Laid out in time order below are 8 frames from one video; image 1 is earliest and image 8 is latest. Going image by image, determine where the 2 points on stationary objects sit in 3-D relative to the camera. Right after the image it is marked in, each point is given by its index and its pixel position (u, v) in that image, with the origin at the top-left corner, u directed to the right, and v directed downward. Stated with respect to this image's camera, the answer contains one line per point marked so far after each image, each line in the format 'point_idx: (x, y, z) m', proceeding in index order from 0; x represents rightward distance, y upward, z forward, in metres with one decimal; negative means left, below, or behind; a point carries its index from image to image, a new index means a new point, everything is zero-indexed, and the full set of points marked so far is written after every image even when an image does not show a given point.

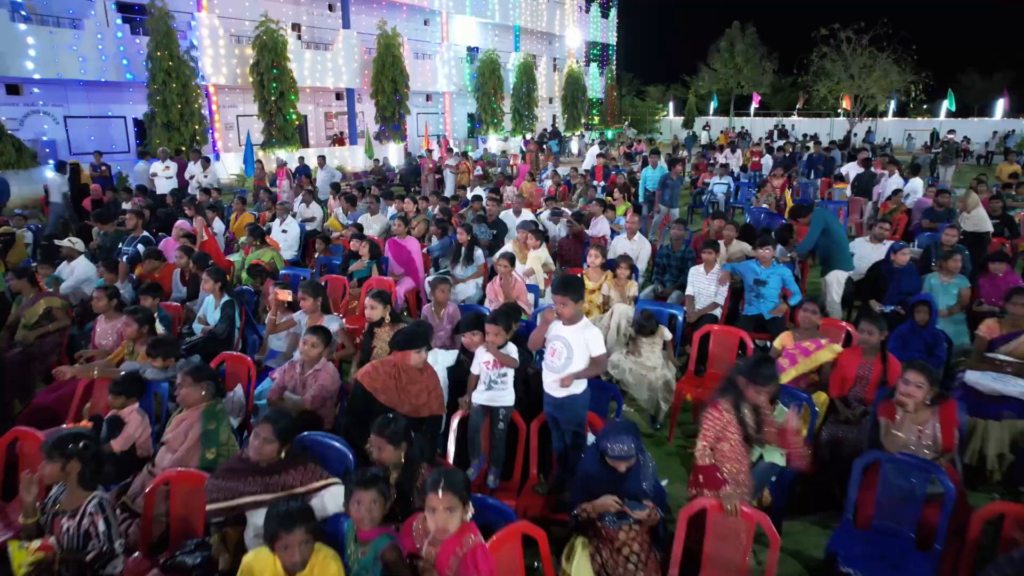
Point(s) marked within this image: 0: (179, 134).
0: (-8.6, +3.9, +17.3) m
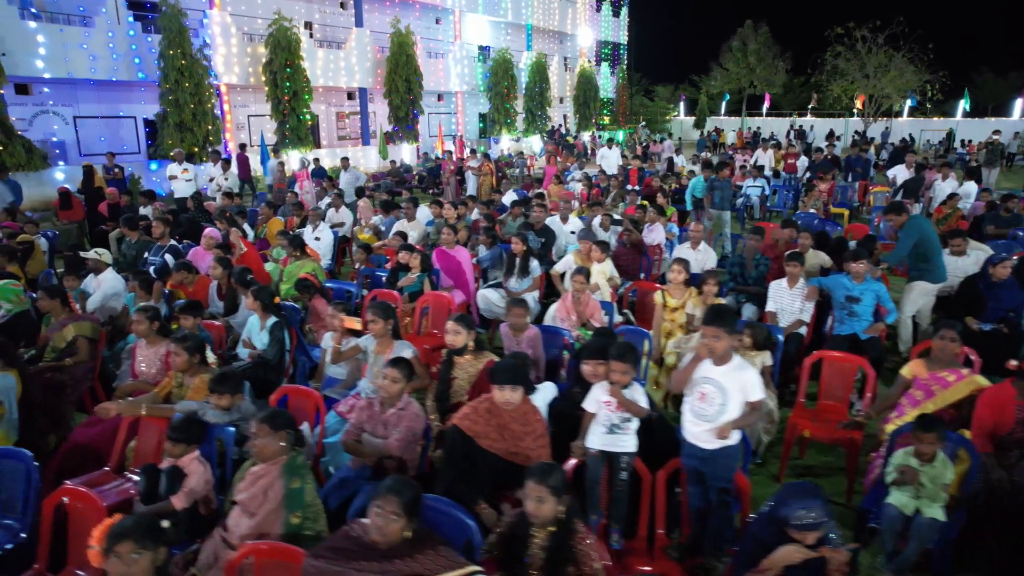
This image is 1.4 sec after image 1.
0: (-8.0, +3.8, +16.8) m
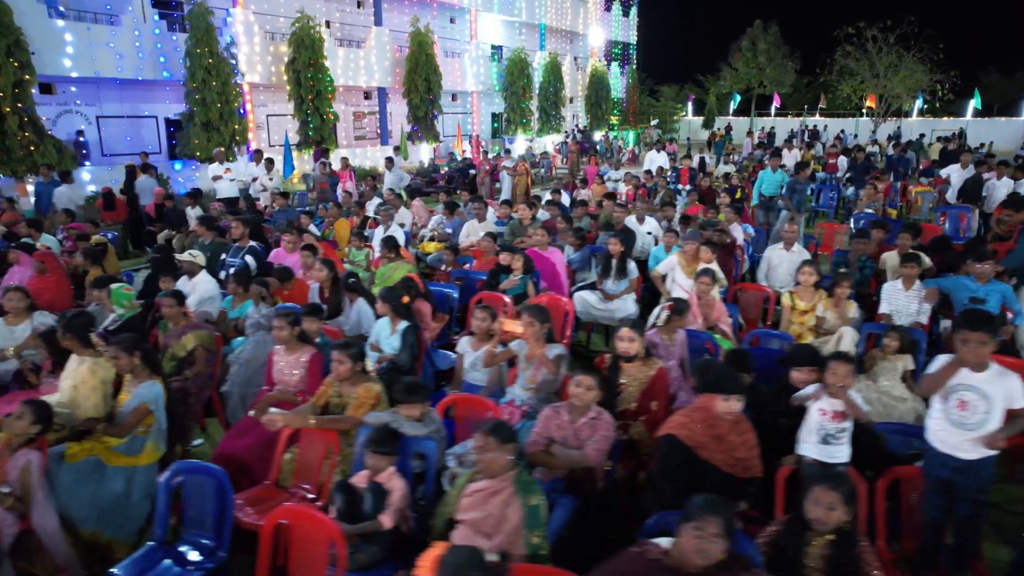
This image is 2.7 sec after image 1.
0: (-7.2, +3.7, +16.6) m
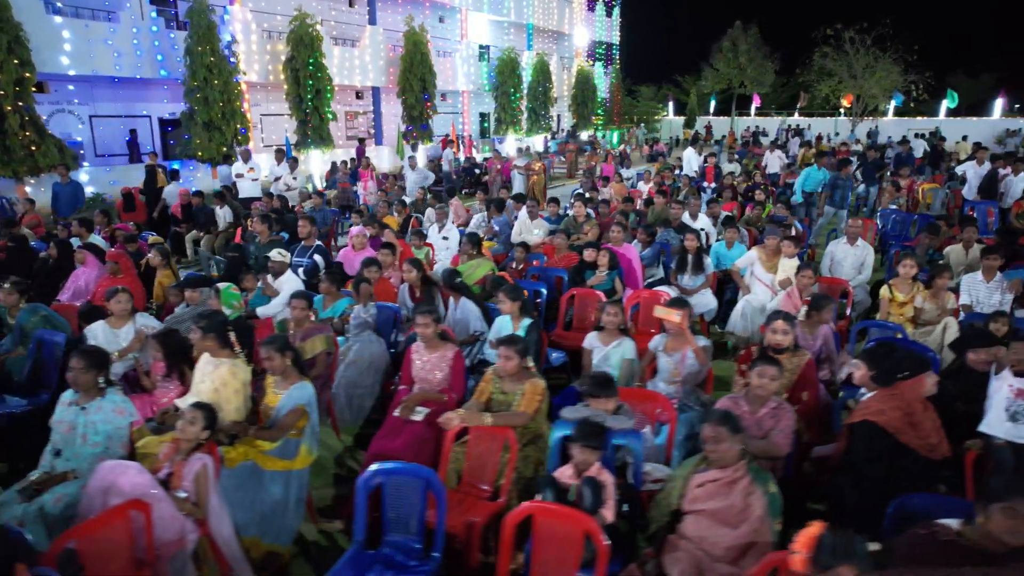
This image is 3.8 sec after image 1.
0: (-6.9, +3.7, +16.3) m
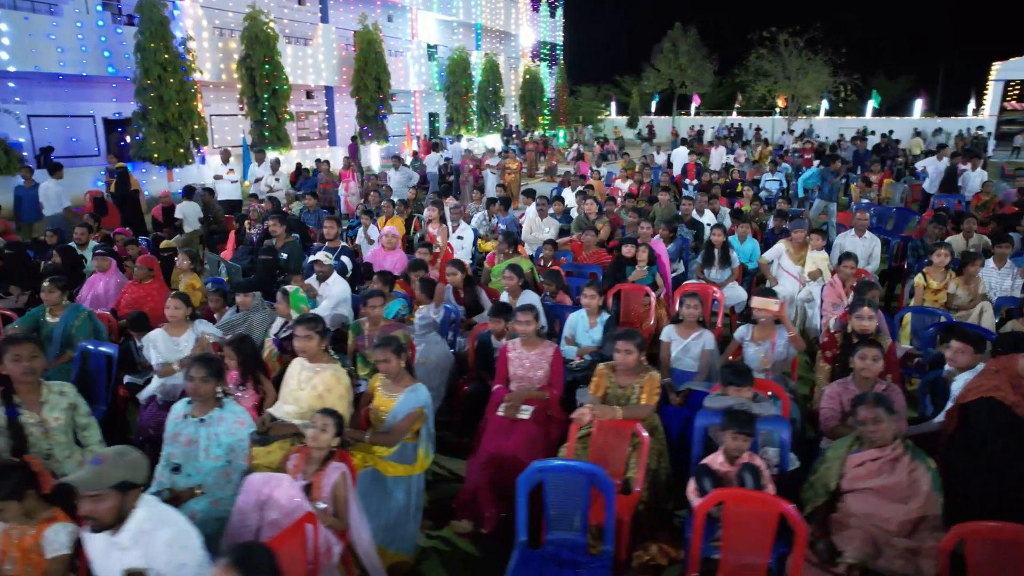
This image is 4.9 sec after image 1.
0: (-7.6, +3.5, +15.6) m
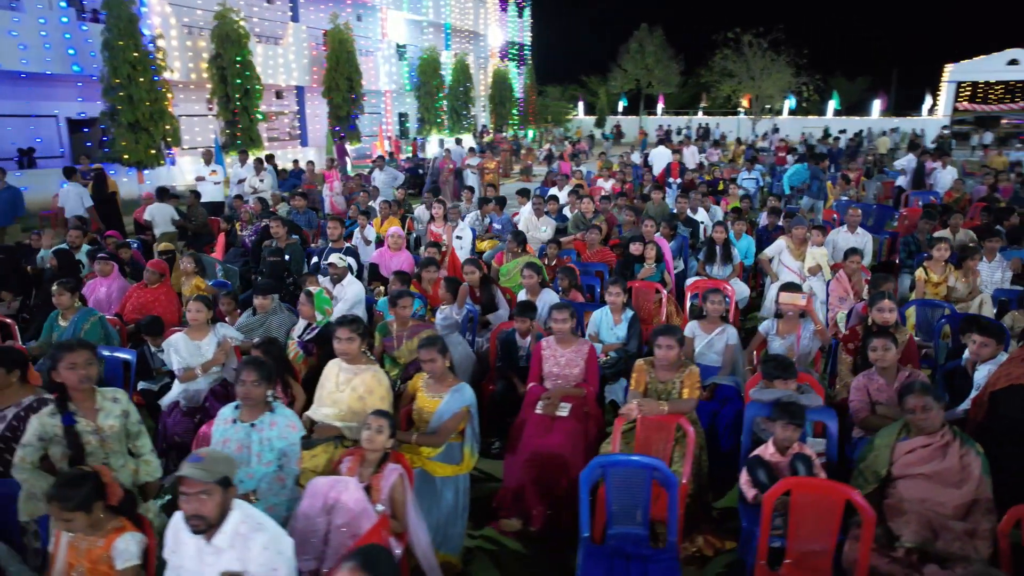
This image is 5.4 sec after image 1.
0: (-8.0, +3.4, +15.2) m
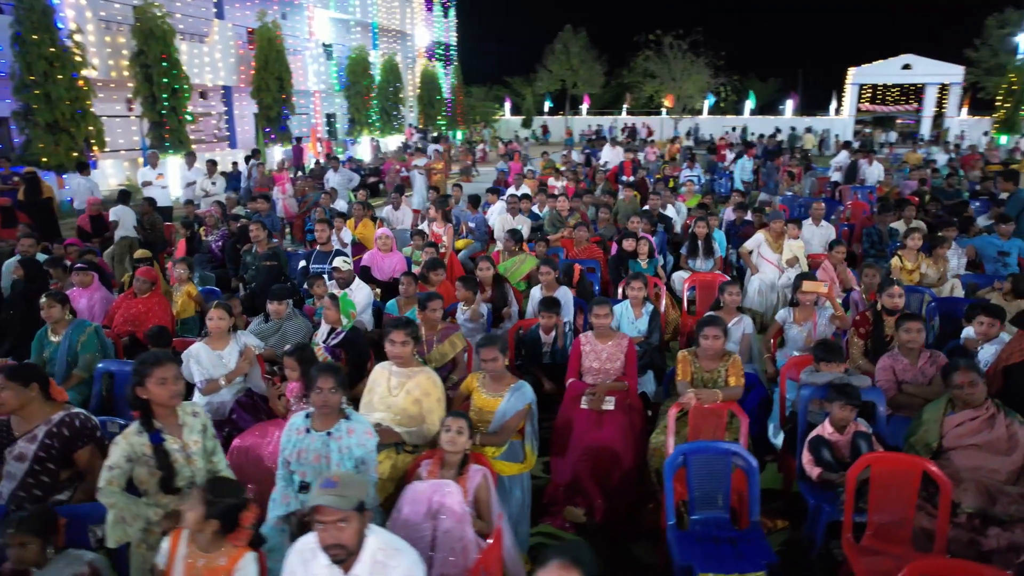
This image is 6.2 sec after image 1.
0: (-9.0, +3.1, +14.2) m
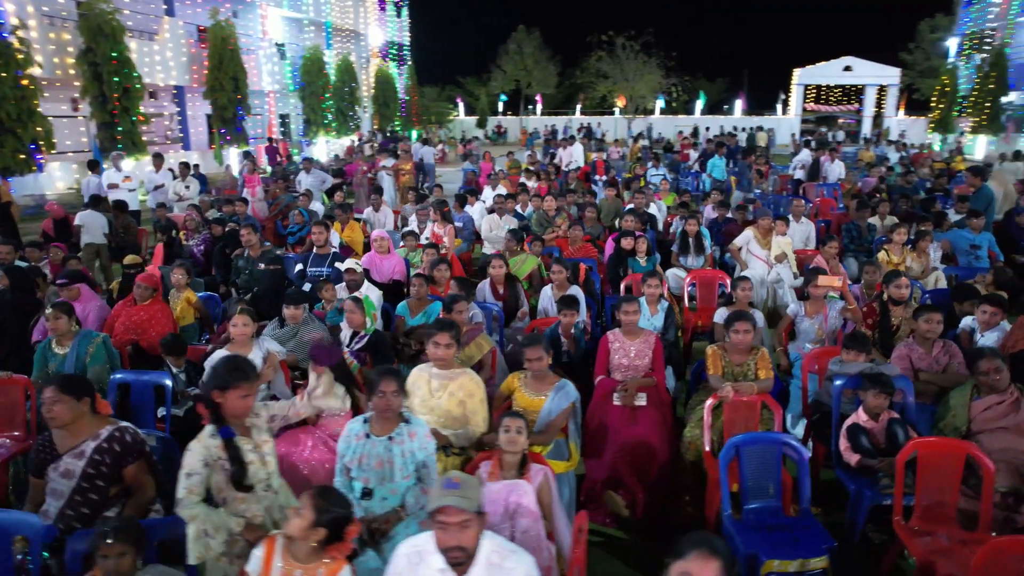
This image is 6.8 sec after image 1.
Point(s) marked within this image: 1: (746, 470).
0: (-9.6, +3.0, +13.6) m
1: (+1.1, -0.9, +3.2) m
